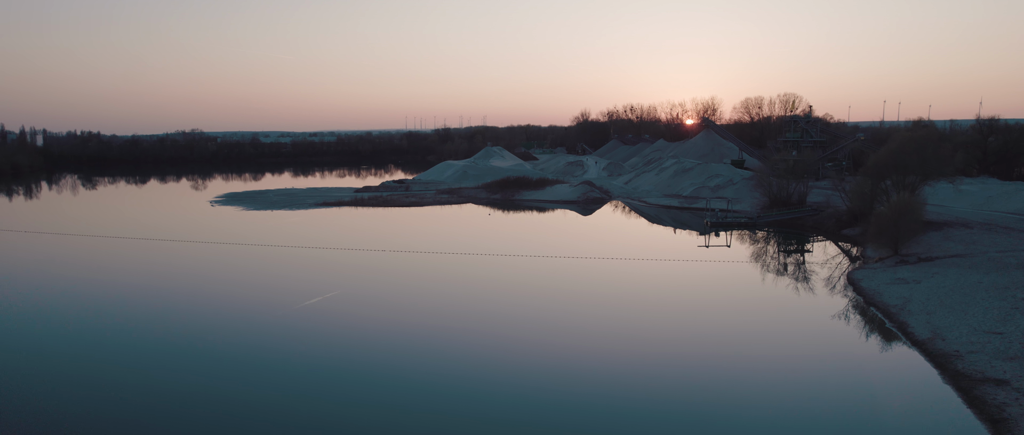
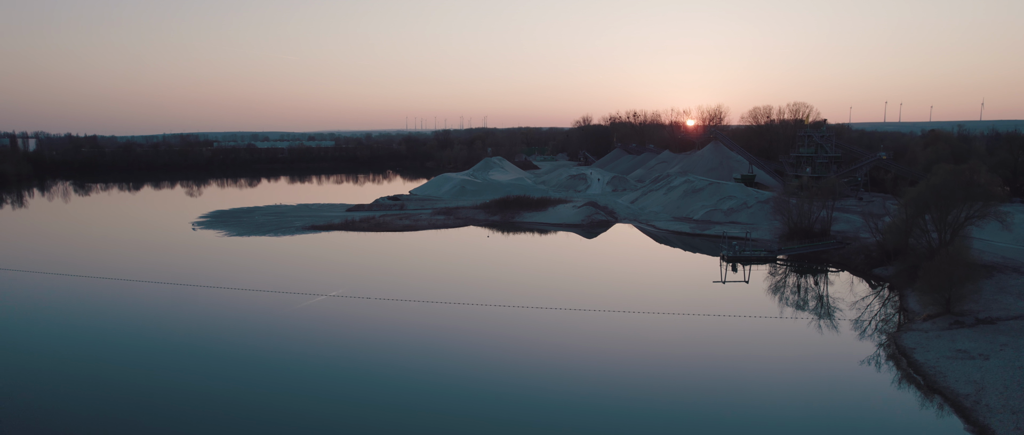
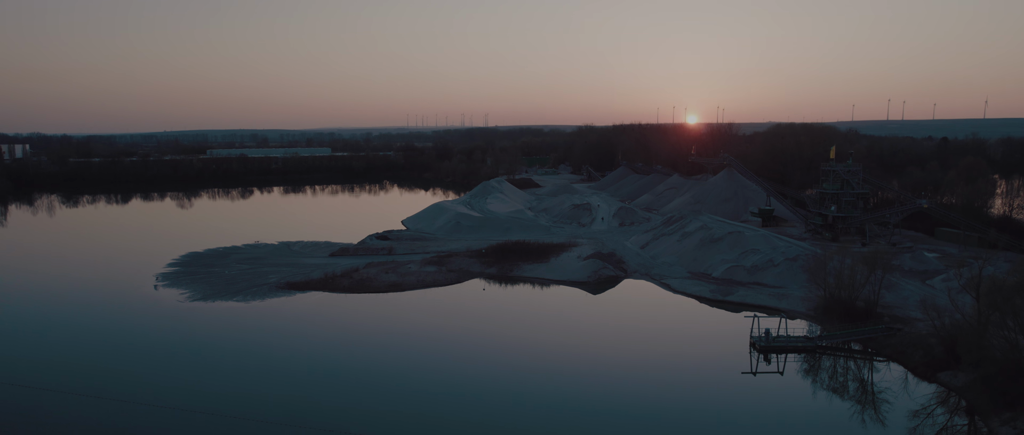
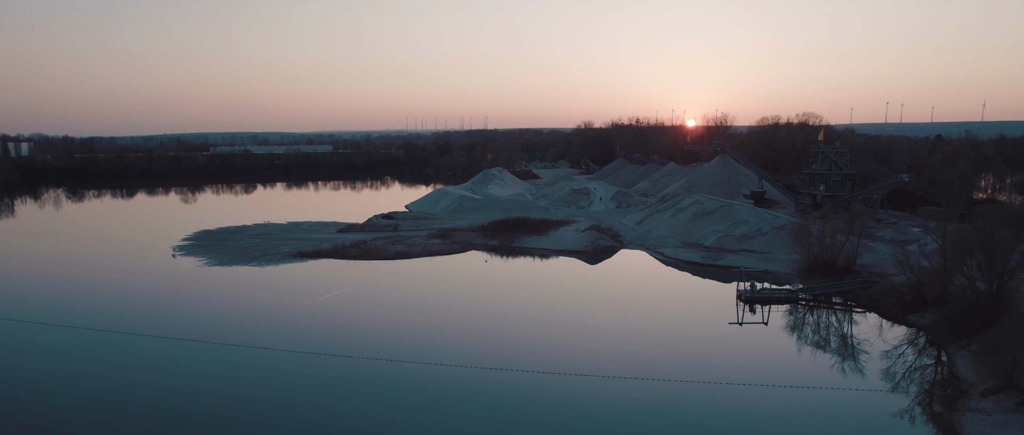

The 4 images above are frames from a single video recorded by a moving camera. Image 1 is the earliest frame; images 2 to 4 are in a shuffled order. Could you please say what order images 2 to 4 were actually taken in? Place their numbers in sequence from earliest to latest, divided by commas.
2, 4, 3
